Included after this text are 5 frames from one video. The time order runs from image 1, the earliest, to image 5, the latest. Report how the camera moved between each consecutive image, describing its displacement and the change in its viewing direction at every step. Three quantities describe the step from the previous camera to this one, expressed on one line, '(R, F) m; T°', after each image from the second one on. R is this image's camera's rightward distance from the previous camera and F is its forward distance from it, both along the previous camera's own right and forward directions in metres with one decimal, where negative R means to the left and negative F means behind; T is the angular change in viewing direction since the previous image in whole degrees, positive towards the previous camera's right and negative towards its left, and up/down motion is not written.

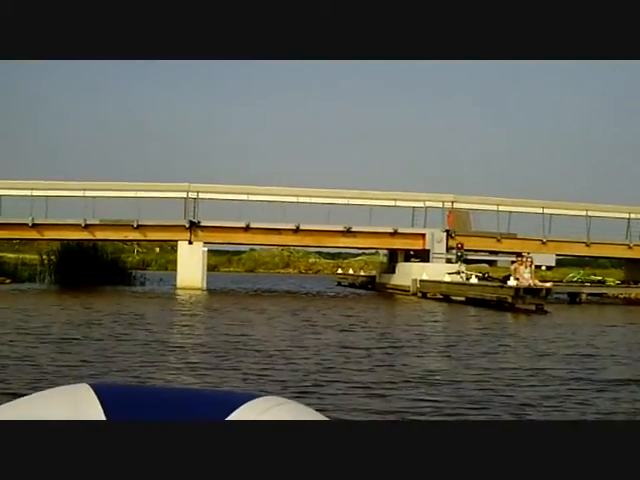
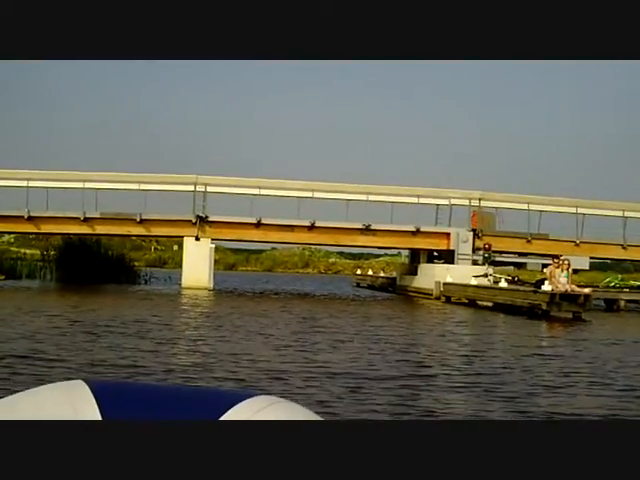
(+0.2, +0.5) m; -3°
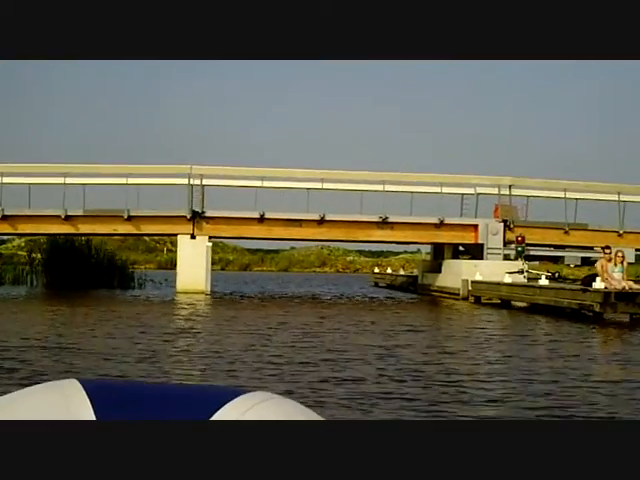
(+0.1, +0.7) m; -1°
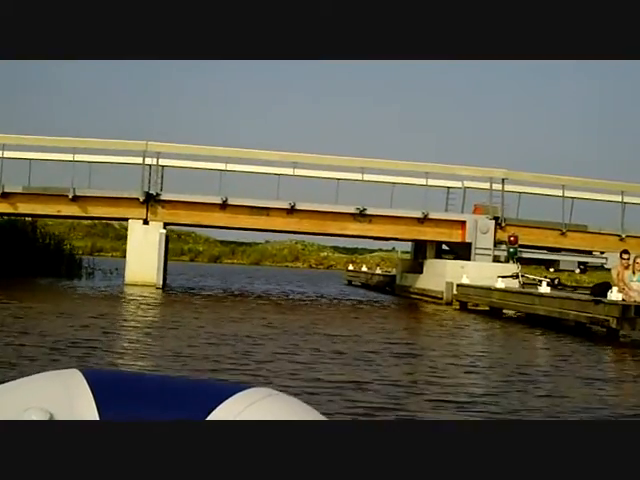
(0.0, +0.6) m; +2°
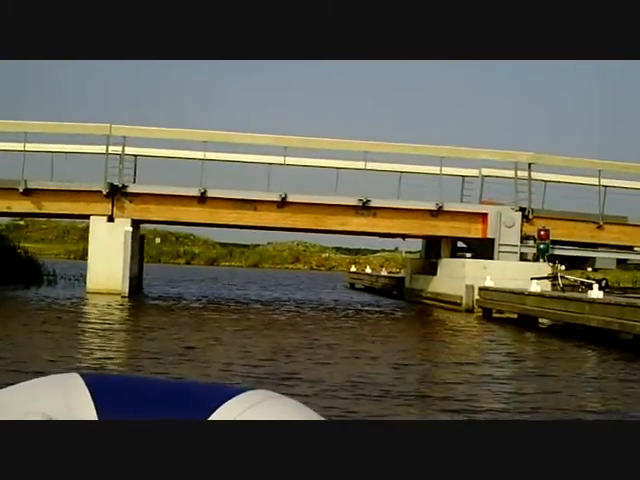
(0.0, +0.7) m; 0°
